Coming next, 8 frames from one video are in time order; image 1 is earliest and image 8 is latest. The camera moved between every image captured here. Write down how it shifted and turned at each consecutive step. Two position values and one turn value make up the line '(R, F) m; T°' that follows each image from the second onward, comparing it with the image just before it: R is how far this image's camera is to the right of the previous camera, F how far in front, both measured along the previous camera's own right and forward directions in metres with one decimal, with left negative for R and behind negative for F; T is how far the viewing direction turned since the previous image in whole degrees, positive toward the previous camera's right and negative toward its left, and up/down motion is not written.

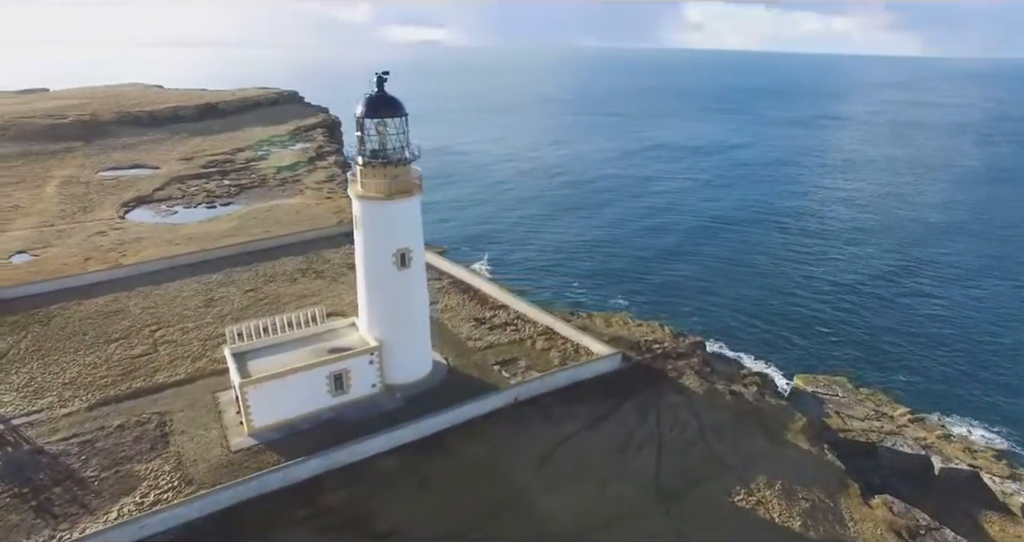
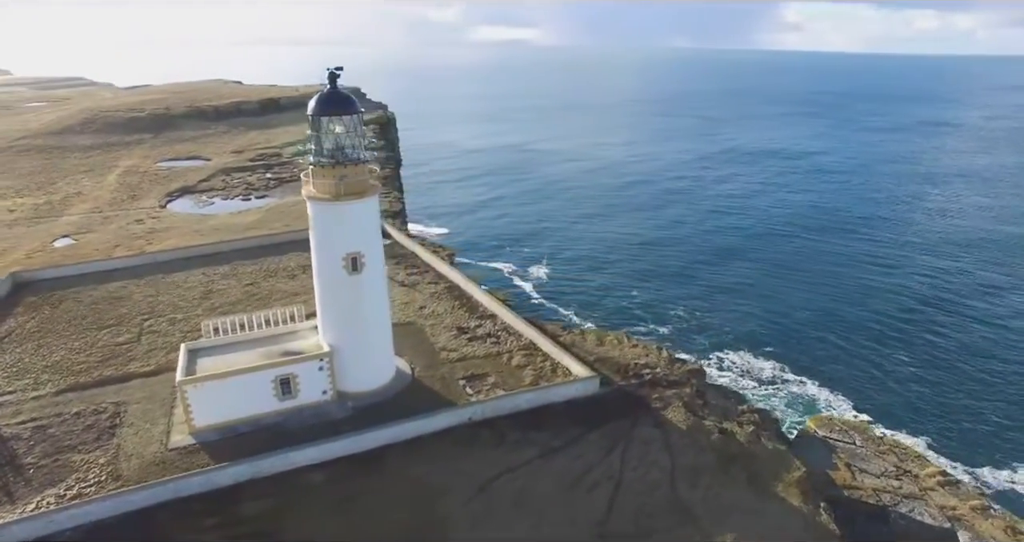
(+3.3, +1.5) m; -8°
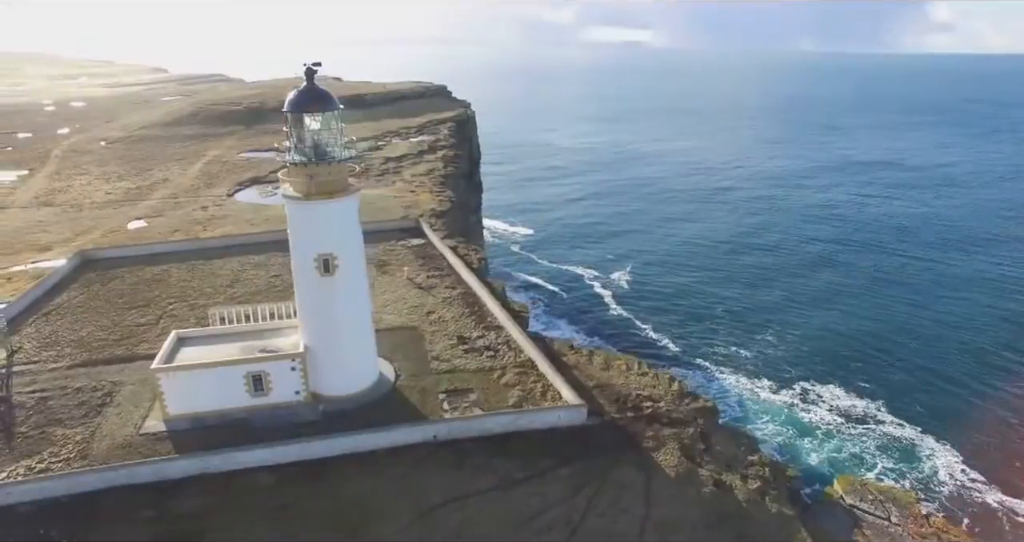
(+3.2, +1.5) m; -10°
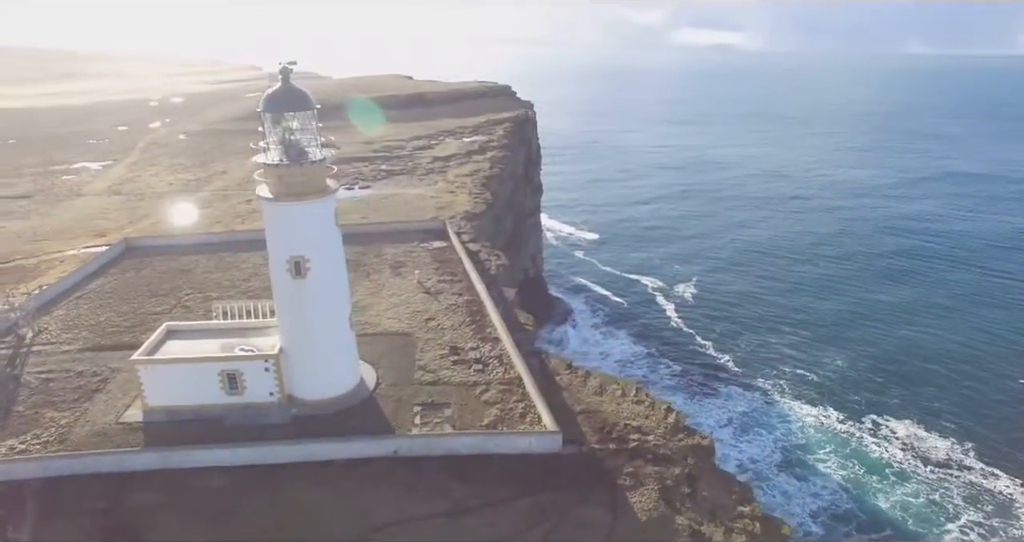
(+2.6, +1.1) m; -8°
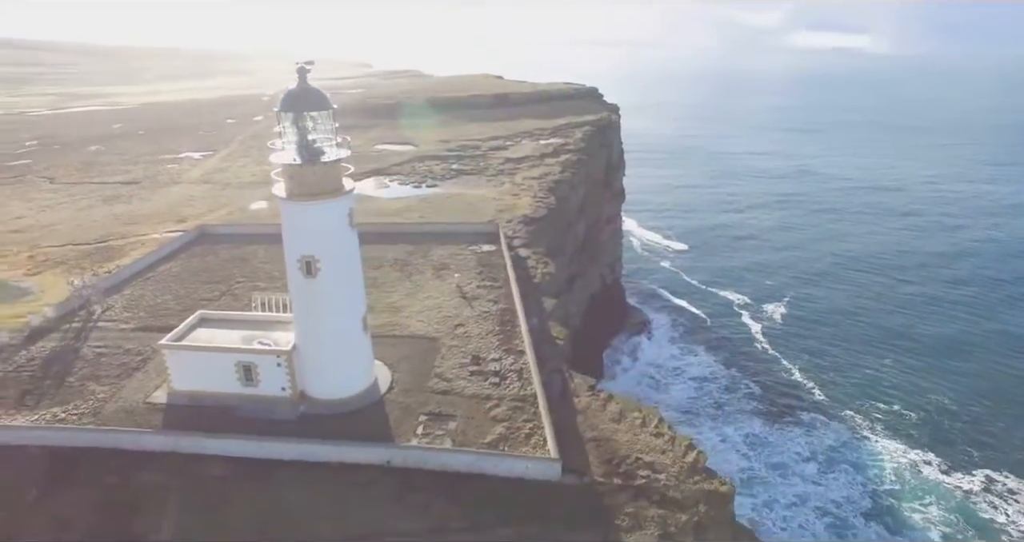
(+2.1, +0.9) m; -9°
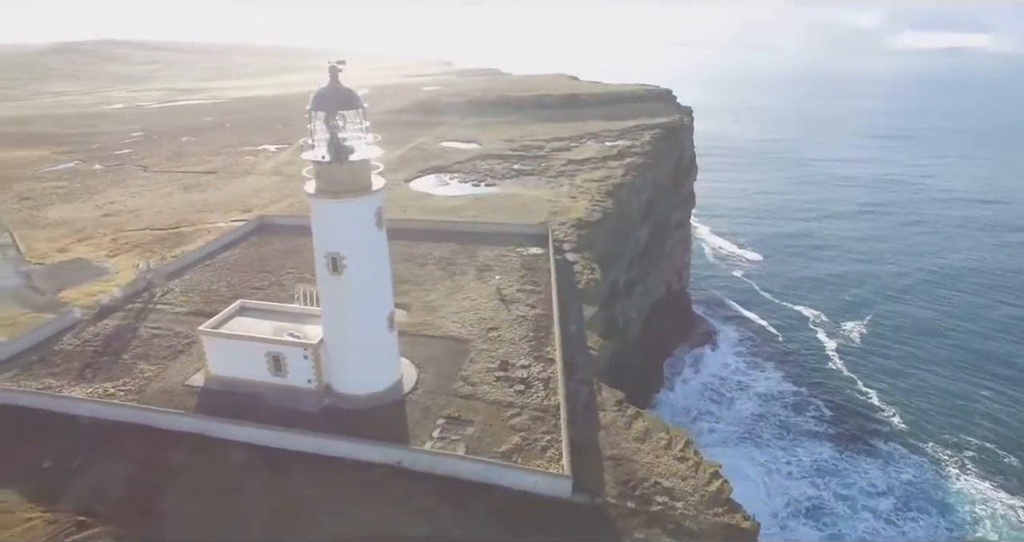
(+1.2, +0.5) m; -7°
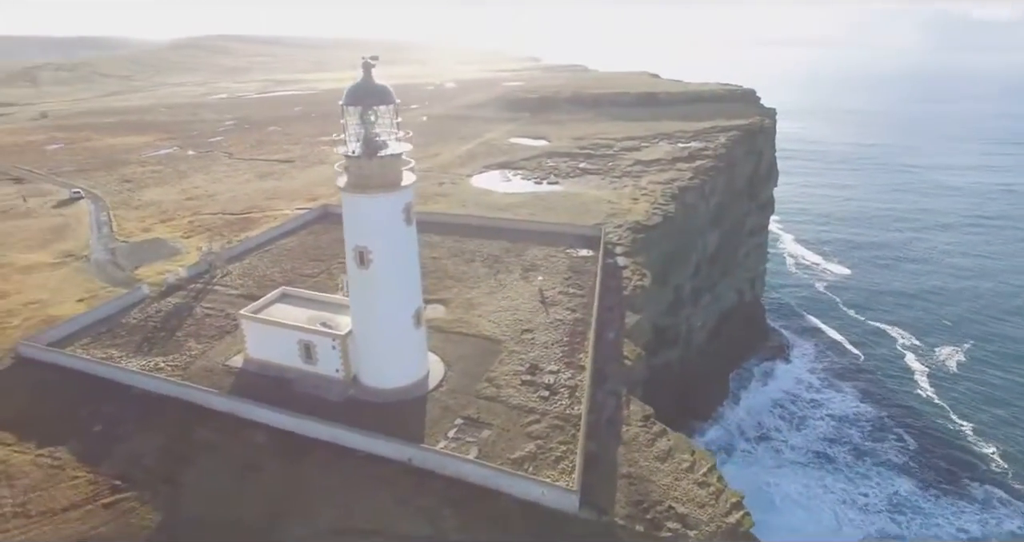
(+1.3, +0.5) m; -8°
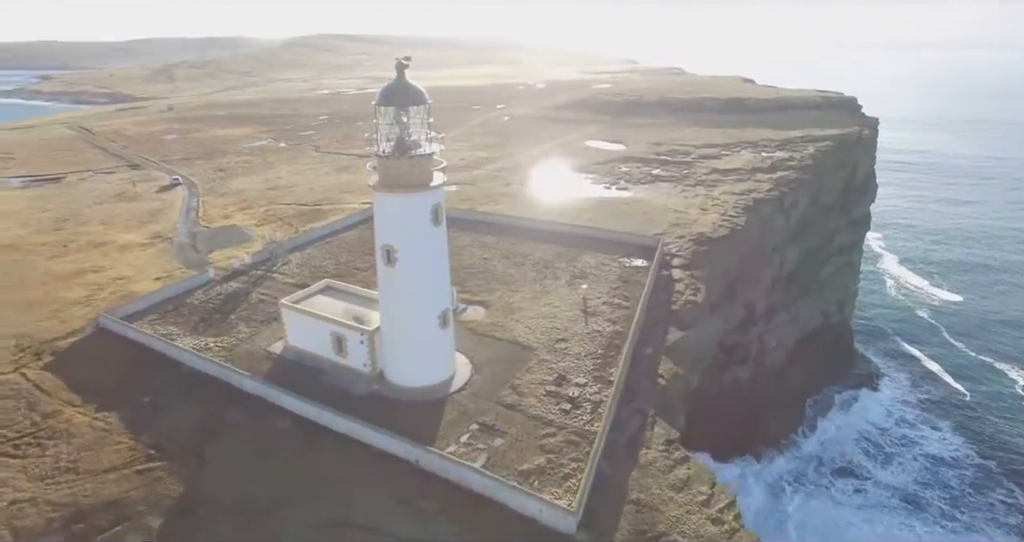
(+1.6, +0.4) m; -8°
